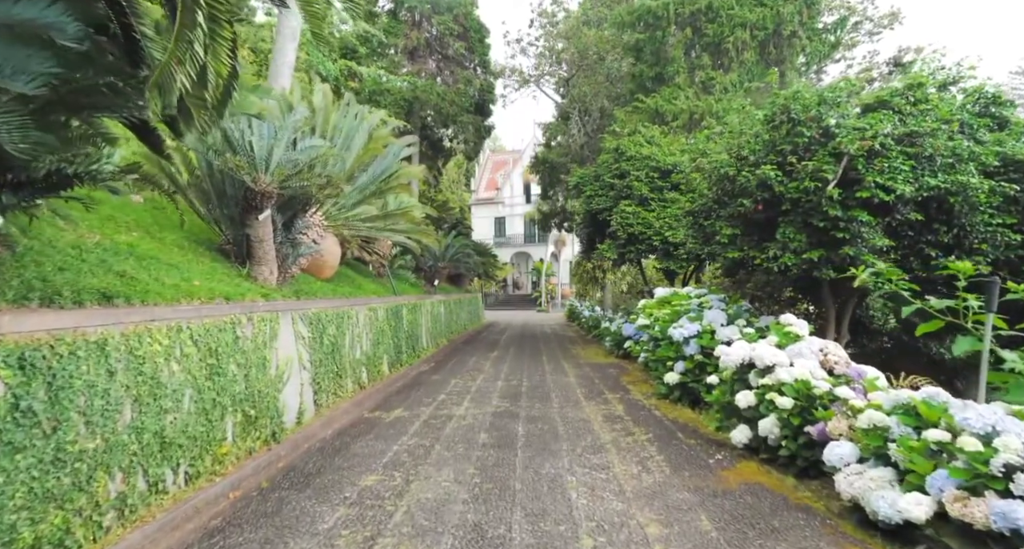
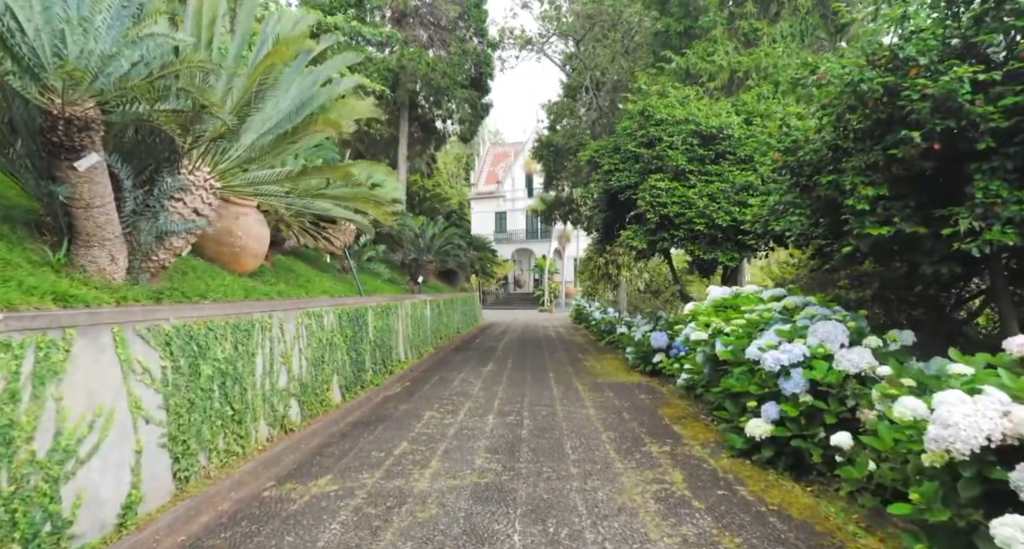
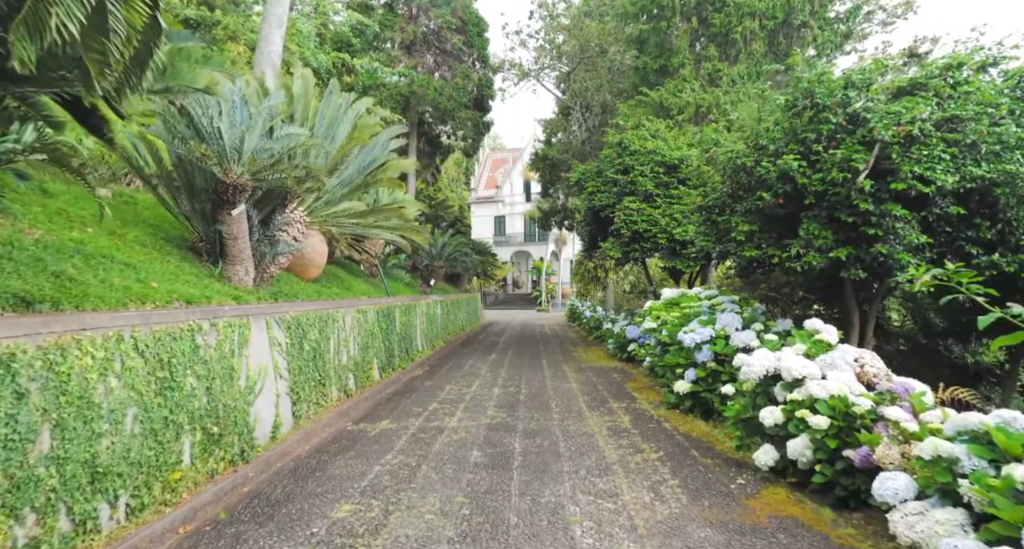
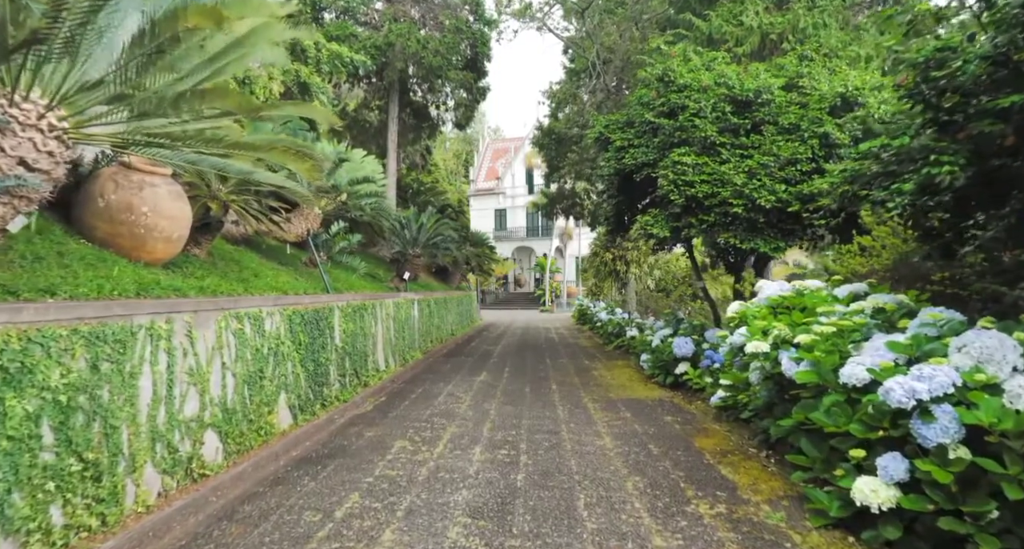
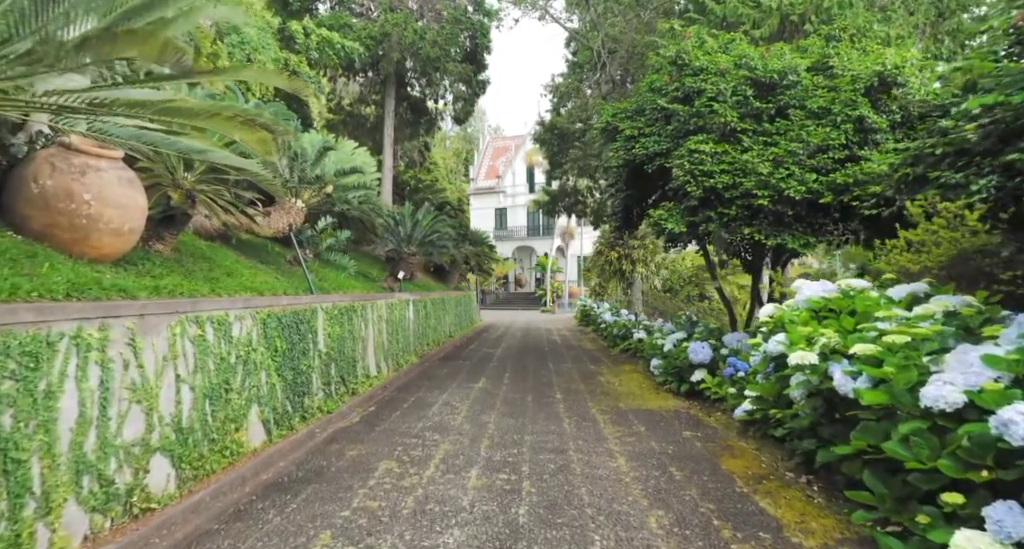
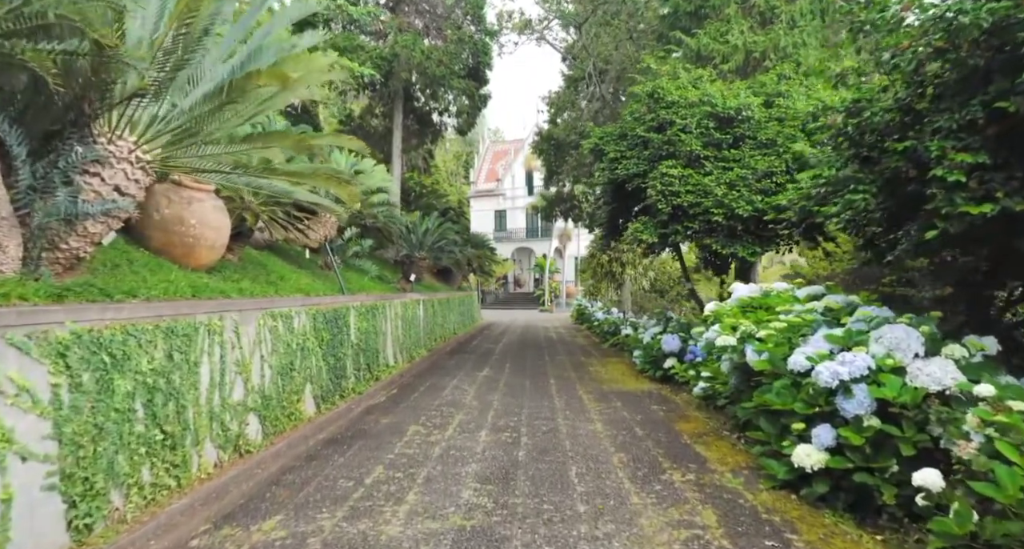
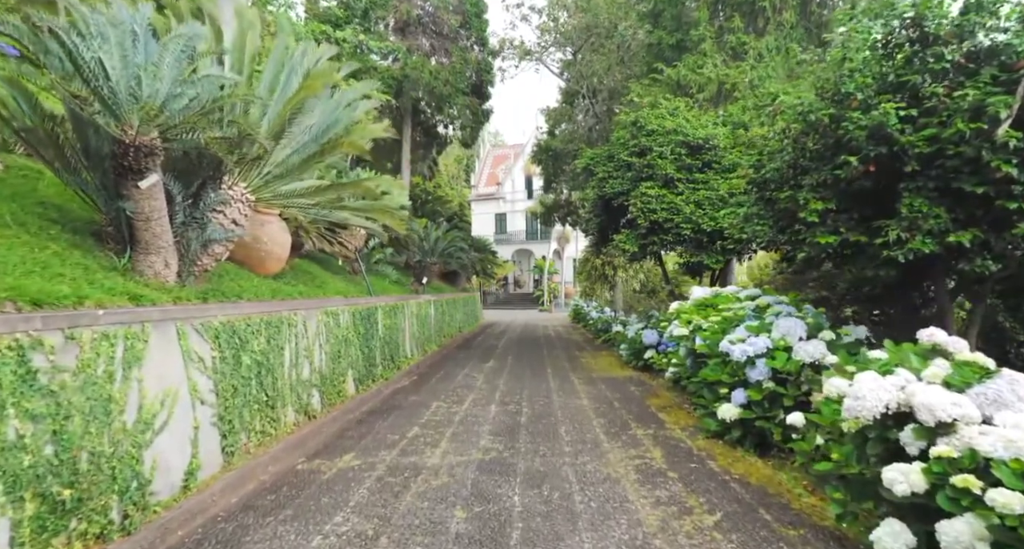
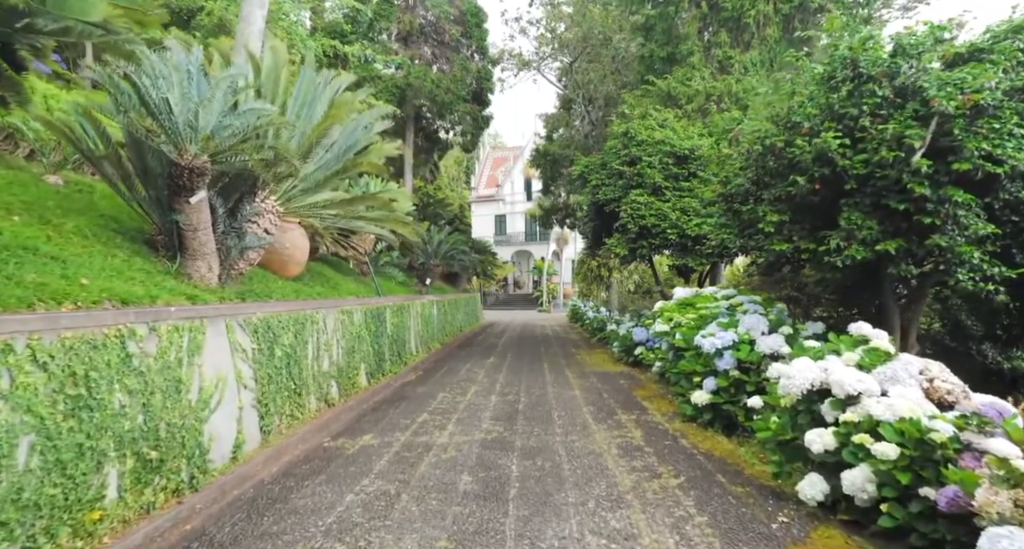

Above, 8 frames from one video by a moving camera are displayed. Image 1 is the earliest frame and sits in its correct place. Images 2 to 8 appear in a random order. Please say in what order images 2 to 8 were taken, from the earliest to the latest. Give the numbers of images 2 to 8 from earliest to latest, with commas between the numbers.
3, 8, 7, 2, 6, 4, 5
